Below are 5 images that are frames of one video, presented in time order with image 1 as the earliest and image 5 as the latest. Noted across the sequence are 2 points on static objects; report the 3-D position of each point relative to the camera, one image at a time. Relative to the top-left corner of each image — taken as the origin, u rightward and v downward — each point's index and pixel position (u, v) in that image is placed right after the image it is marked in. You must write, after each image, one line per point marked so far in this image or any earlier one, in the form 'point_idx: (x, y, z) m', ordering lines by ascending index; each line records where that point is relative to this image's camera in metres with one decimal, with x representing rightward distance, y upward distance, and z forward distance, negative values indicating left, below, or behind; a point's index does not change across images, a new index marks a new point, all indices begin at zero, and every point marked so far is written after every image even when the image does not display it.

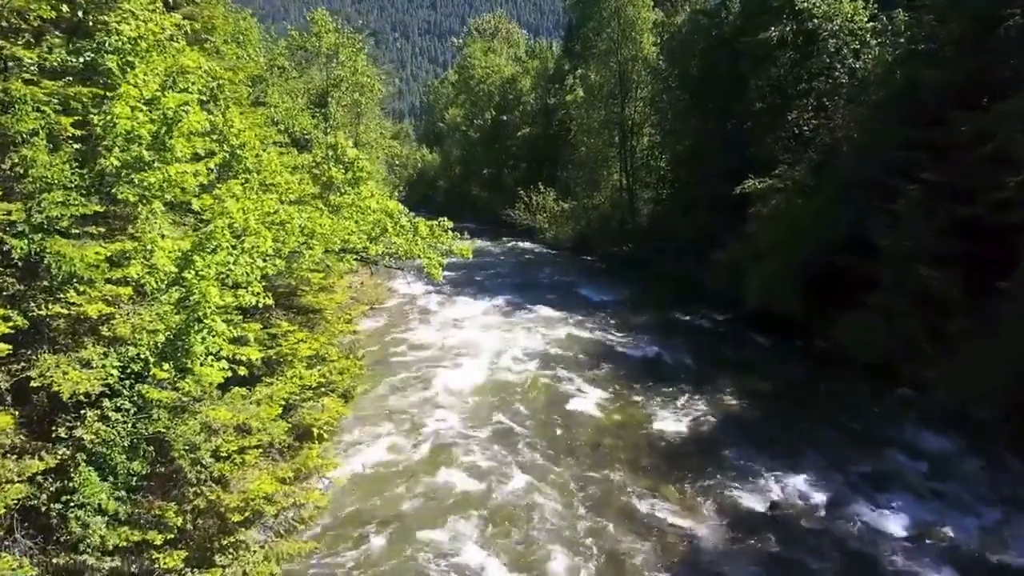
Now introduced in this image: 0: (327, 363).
0: (-4.1, -1.7, +12.9) m
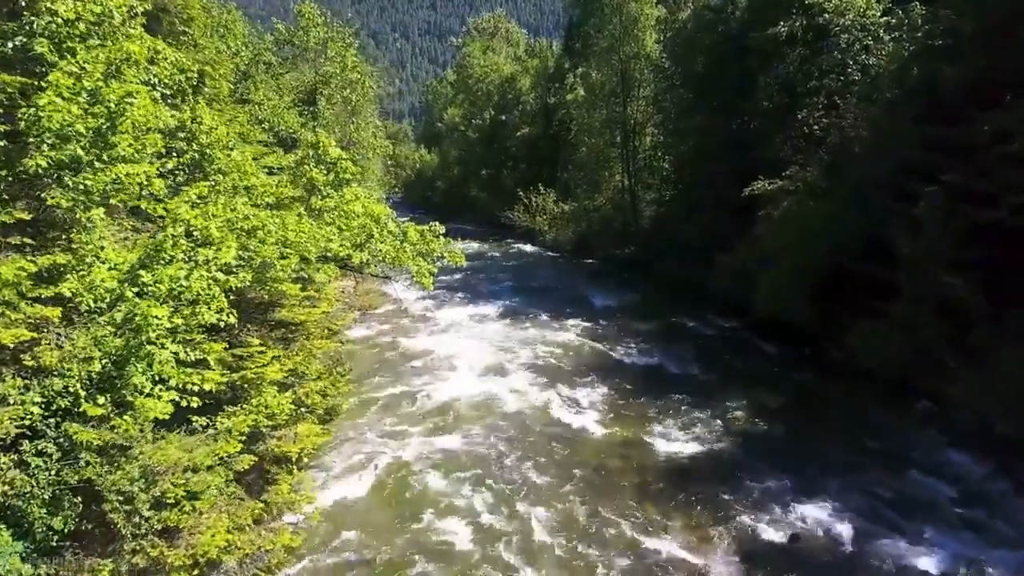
0: (-4.2, -1.9, +11.8) m
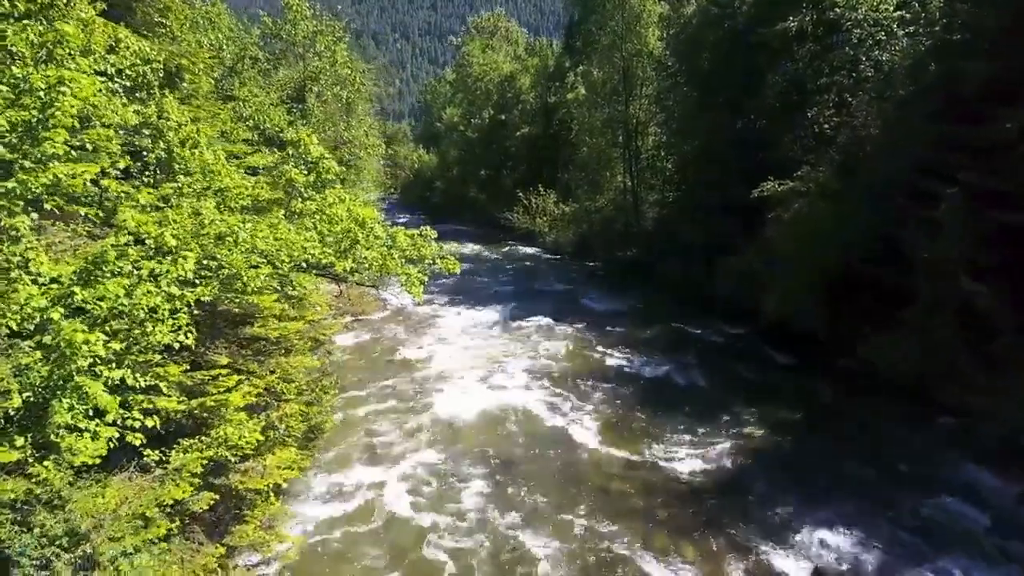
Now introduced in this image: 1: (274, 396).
0: (-4.2, -2.1, +10.8) m
1: (-4.1, -1.8, +10.7) m
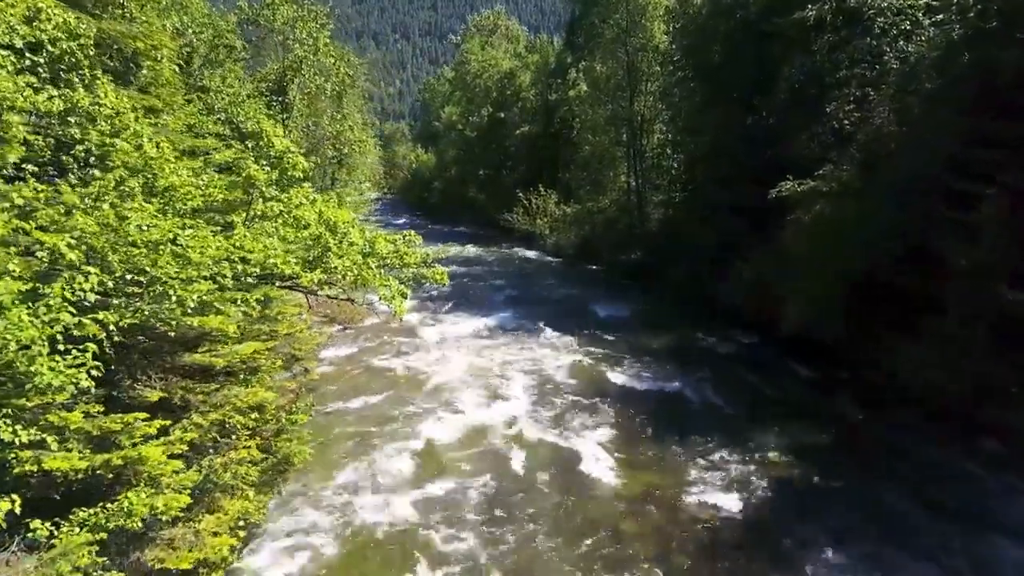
0: (-4.3, -2.3, +9.2) m
1: (-4.2, -2.1, +9.0) m
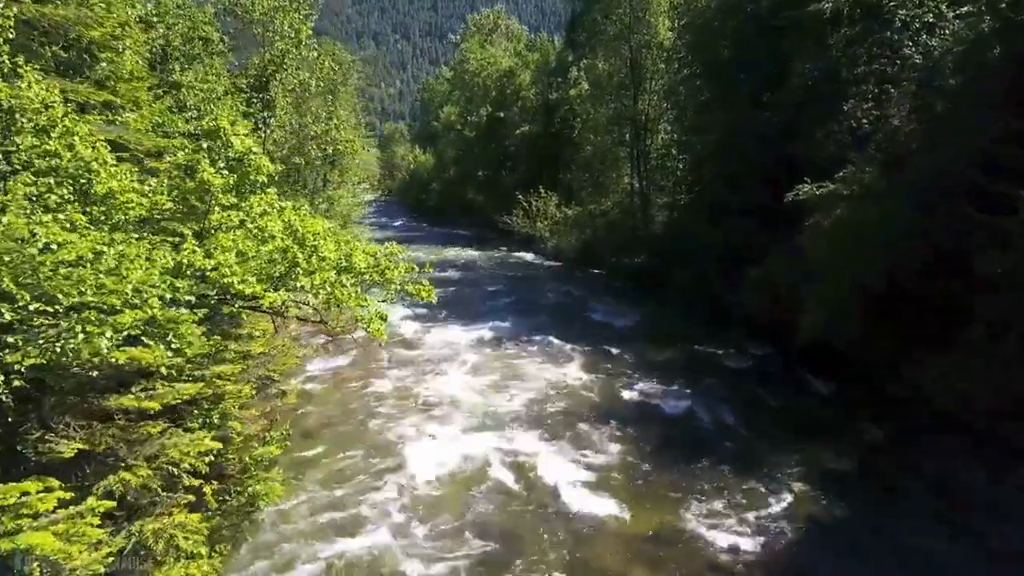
0: (-4.3, -2.6, +7.9) m
1: (-4.2, -2.4, +7.7) m
